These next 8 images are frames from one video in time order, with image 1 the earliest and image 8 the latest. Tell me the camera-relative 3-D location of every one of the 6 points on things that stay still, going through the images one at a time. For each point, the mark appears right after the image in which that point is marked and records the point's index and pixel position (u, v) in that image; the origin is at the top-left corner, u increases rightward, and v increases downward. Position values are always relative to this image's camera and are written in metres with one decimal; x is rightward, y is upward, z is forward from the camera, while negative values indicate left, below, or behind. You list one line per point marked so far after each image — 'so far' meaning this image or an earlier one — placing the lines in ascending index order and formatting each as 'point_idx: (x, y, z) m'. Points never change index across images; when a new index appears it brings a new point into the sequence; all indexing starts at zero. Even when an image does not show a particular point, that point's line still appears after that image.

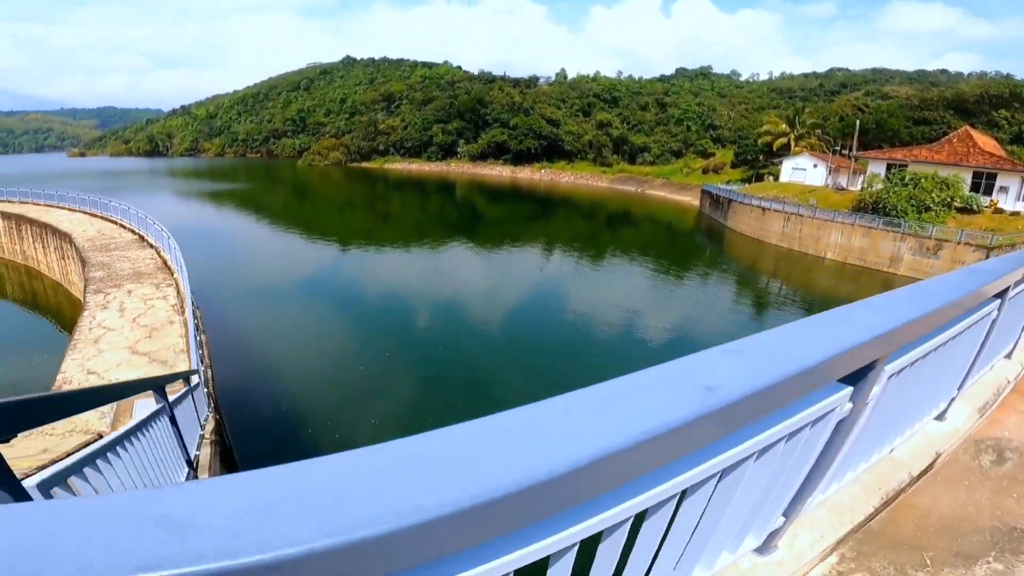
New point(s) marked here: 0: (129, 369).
0: (-7.1, -1.5, +9.0) m
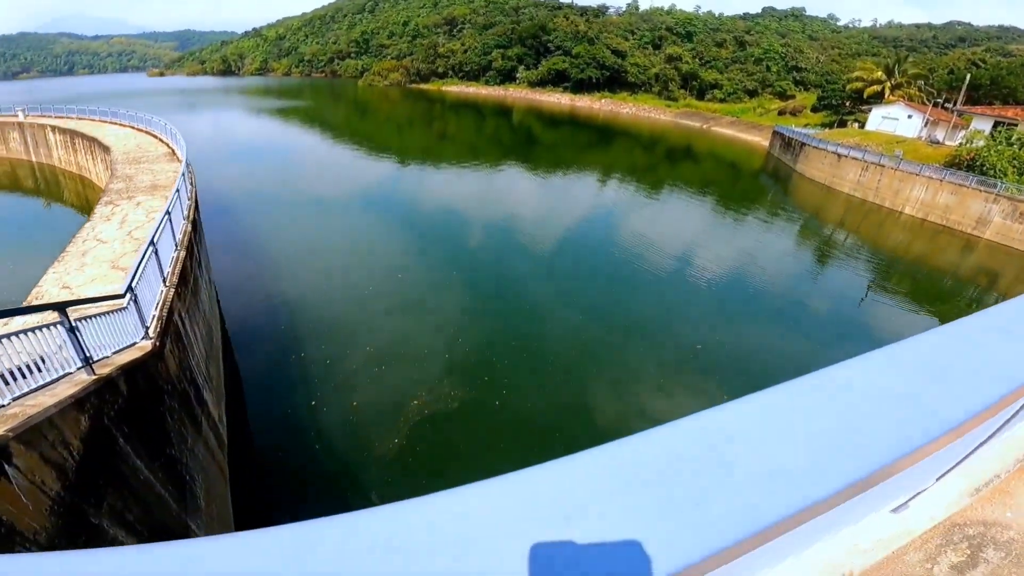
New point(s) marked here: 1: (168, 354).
0: (-7.4, 0.0, +8.8) m
1: (-5.2, -0.9, +7.0) m
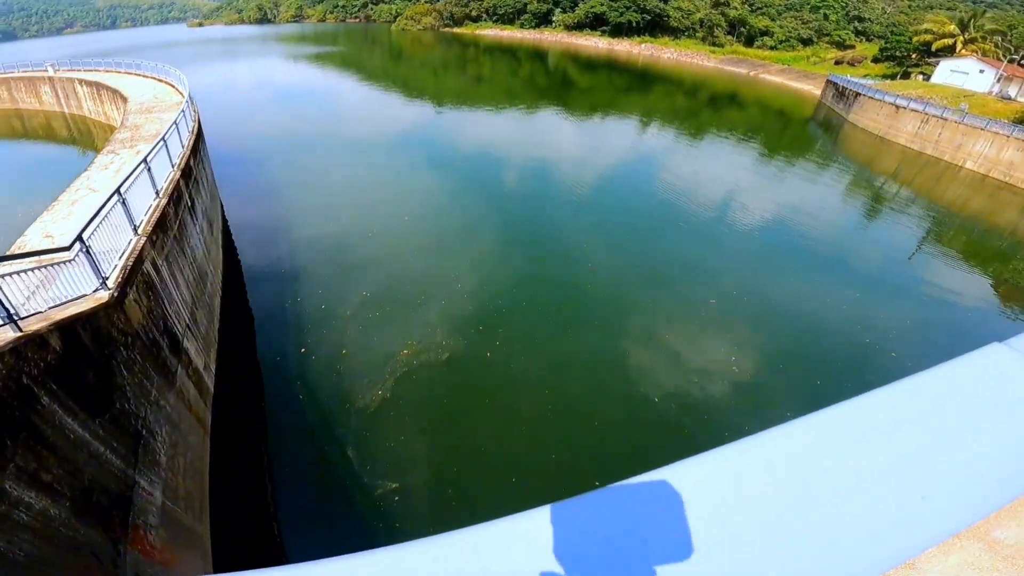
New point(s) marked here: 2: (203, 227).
0: (-7.7, +0.9, +8.7) m
1: (-5.6, -0.2, +6.9) m
2: (-8.3, +1.6, +13.2) m
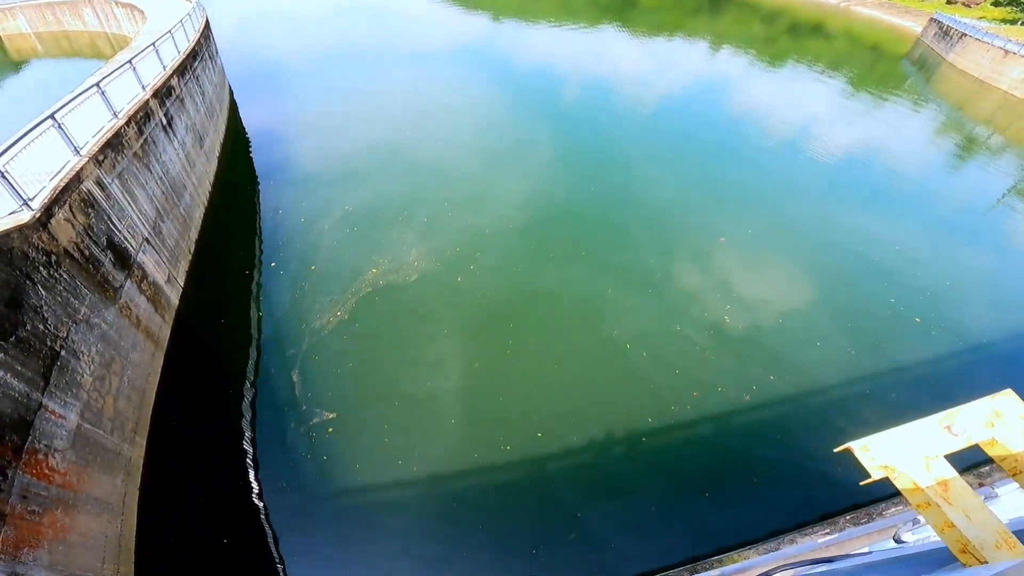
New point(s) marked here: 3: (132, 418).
0: (-8.2, +2.4, +8.5) m
1: (-6.3, +0.9, +6.8) m
2: (-8.6, +3.7, +12.9) m
3: (-5.9, -2.0, +7.6) m
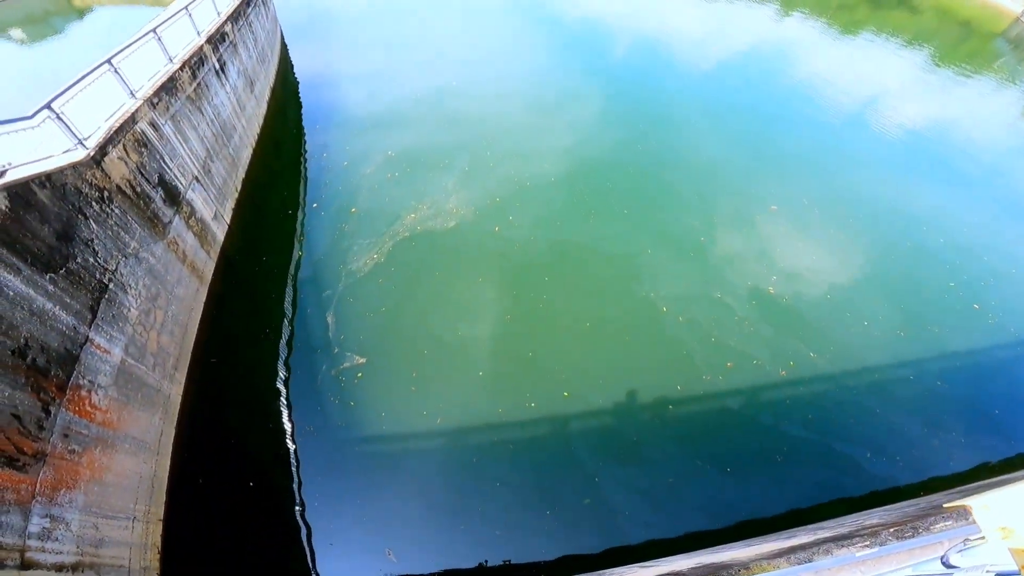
0: (-7.3, +3.6, +8.6) m
1: (-5.6, +1.7, +6.8) m
2: (-7.2, +5.2, +12.8) m
3: (-5.4, -1.1, +7.8) m
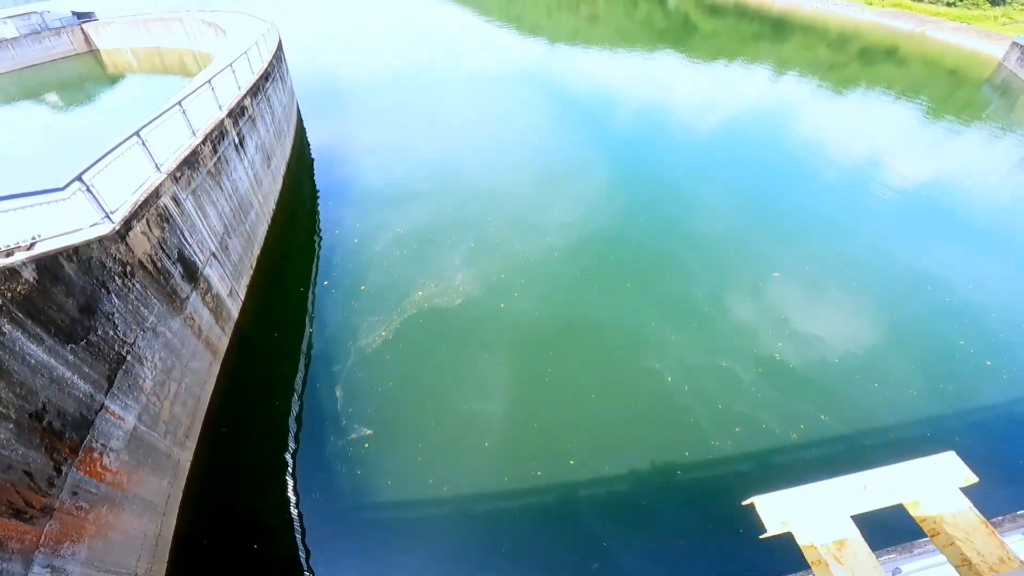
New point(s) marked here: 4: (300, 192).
0: (-7.3, +2.4, +9.3) m
1: (-5.6, +0.8, +7.3) m
2: (-7.2, +3.5, +13.7) m
3: (-5.4, -2.1, +7.9) m
4: (-7.6, +3.5, +17.3) m
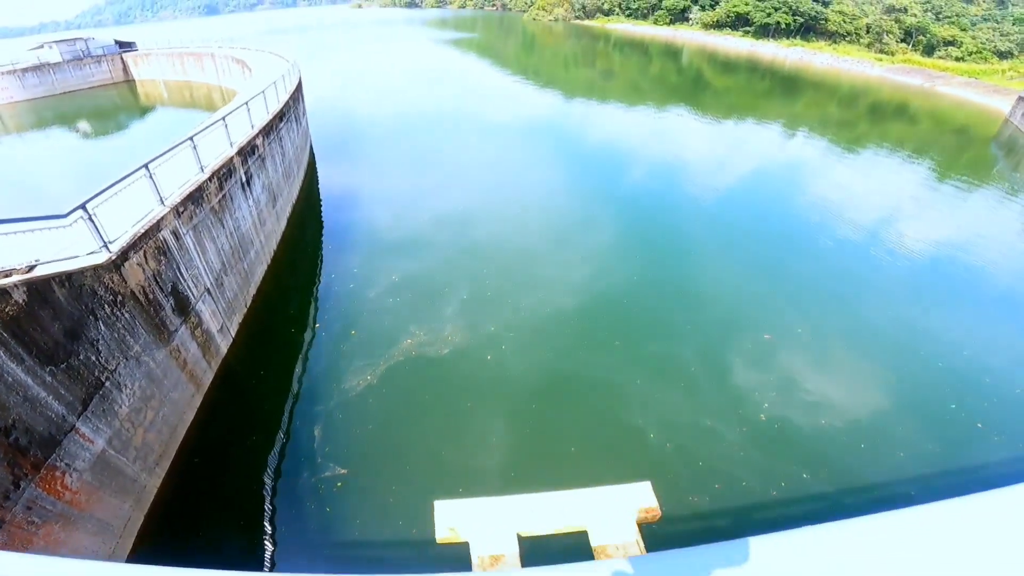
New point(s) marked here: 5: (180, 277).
0: (-7.6, +1.9, +9.7) m
1: (-6.0, +0.4, +7.6) m
2: (-7.4, +2.6, +14.3) m
3: (-5.8, -2.6, +8.0) m
4: (-7.8, +2.3, +17.8) m
5: (-6.1, +0.3, +8.9) m
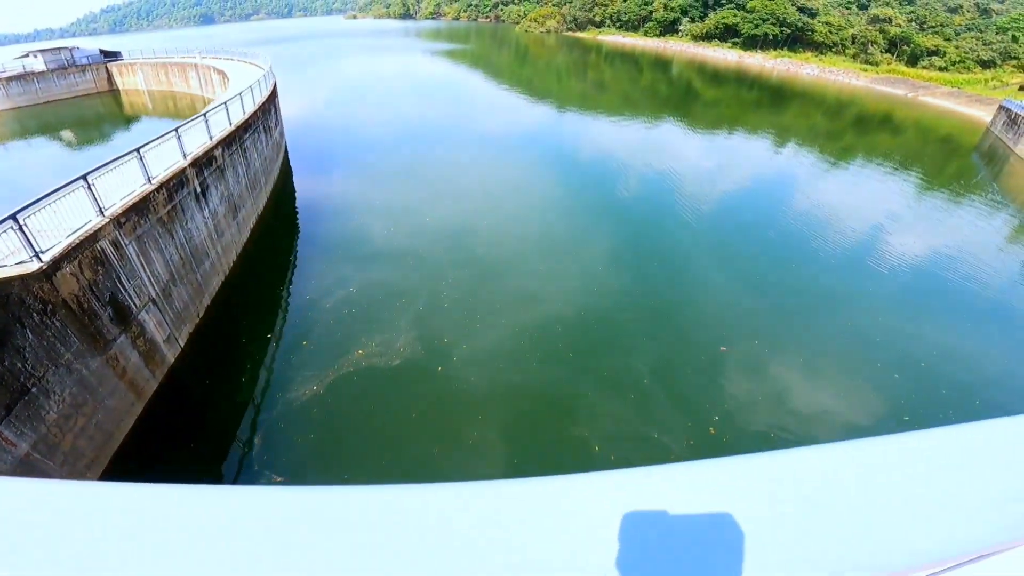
0: (-8.7, +1.7, +9.8) m
1: (-7.0, +0.2, +7.8) m
2: (-8.8, +2.3, +14.4) m
3: (-6.9, -2.8, +8.1) m
4: (-9.2, +1.9, +17.9) m
5: (-7.2, +0.1, +9.0) m
